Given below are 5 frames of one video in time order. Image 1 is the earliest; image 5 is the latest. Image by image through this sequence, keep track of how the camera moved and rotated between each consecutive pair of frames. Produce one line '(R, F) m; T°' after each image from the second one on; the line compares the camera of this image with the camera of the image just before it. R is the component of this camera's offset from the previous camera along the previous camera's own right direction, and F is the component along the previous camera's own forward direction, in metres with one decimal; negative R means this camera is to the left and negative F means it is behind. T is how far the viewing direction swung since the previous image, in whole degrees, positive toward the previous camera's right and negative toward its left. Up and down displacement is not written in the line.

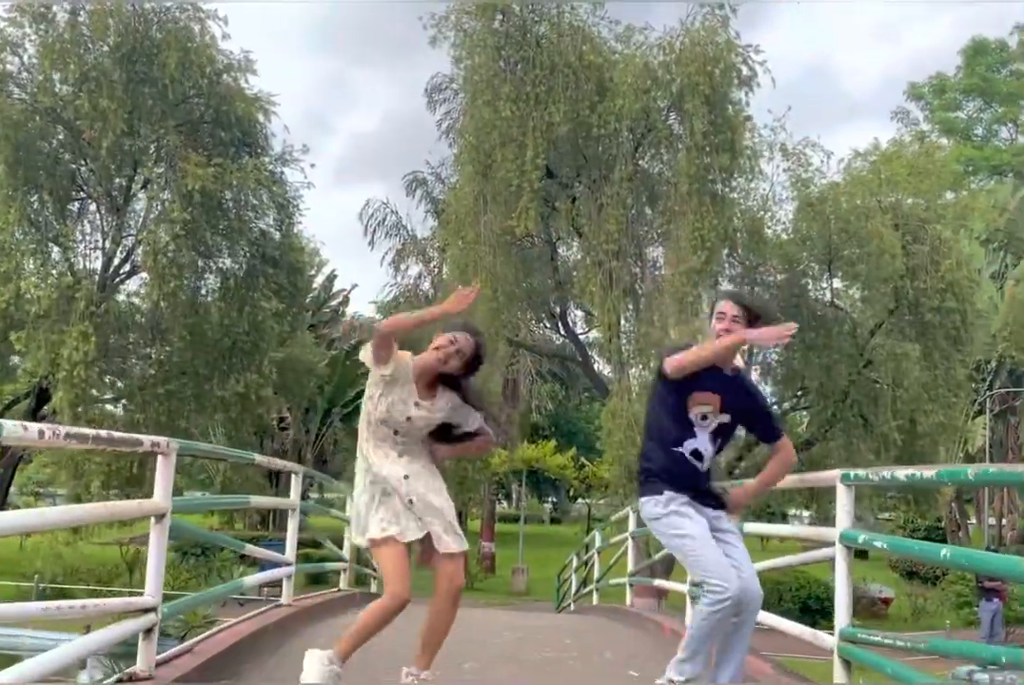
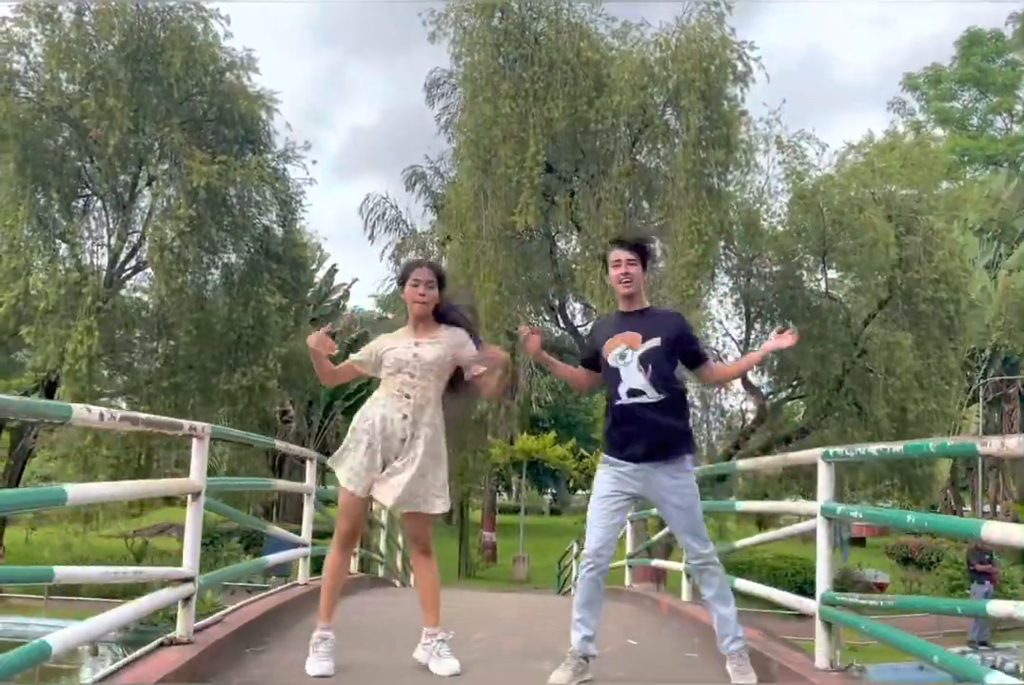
(0.0, -0.3) m; 0°
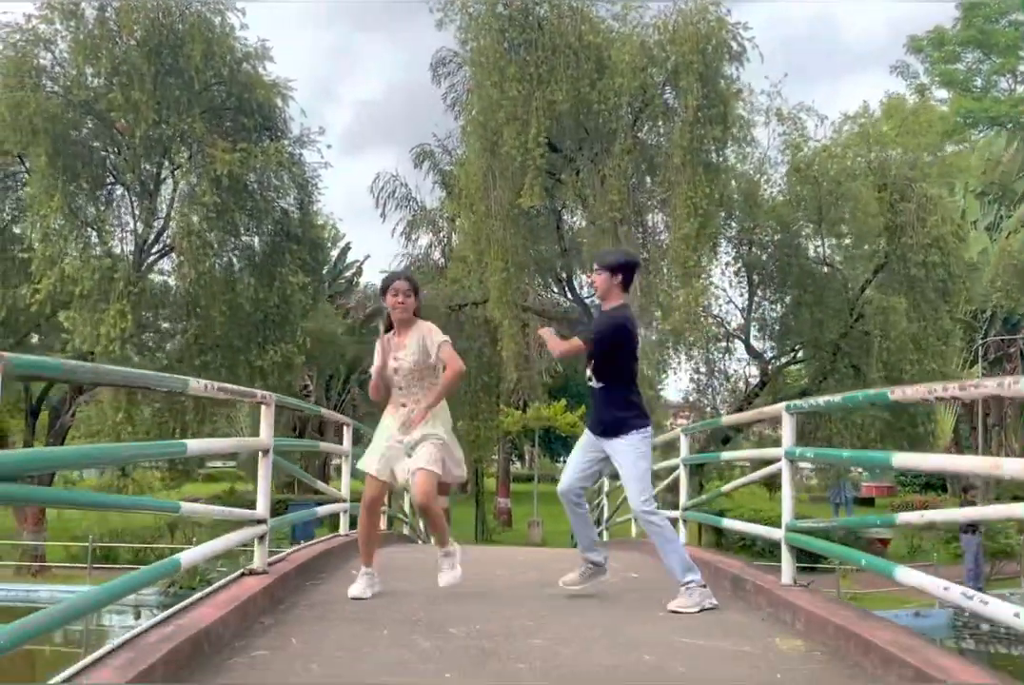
(0.0, -0.7) m; -1°
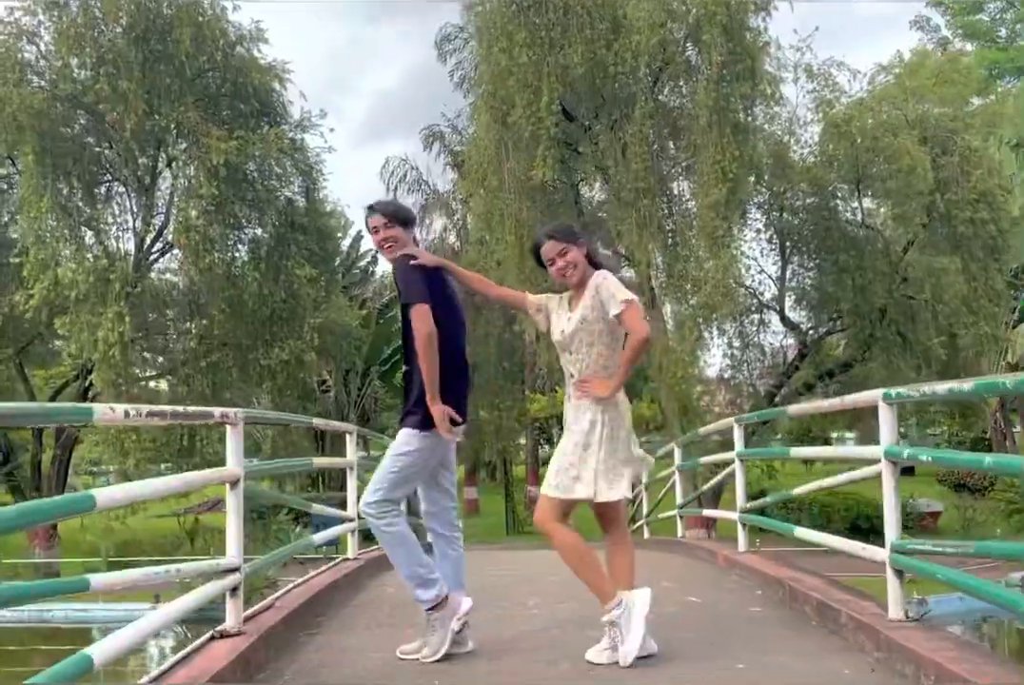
(0.0, +0.9) m; -1°
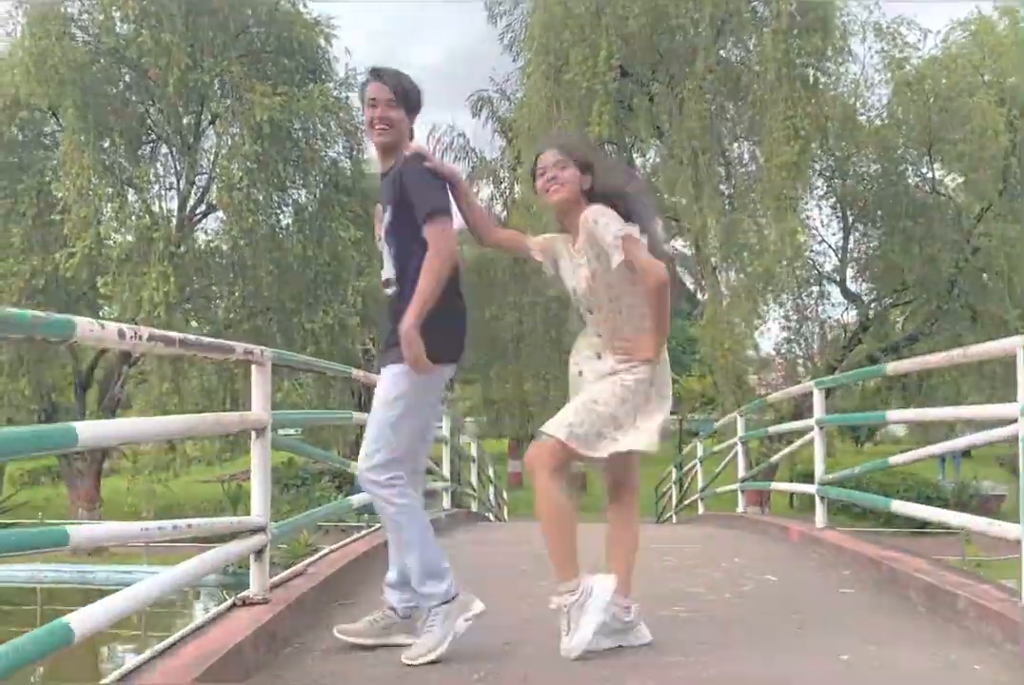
(-0.1, +0.5) m; -2°
